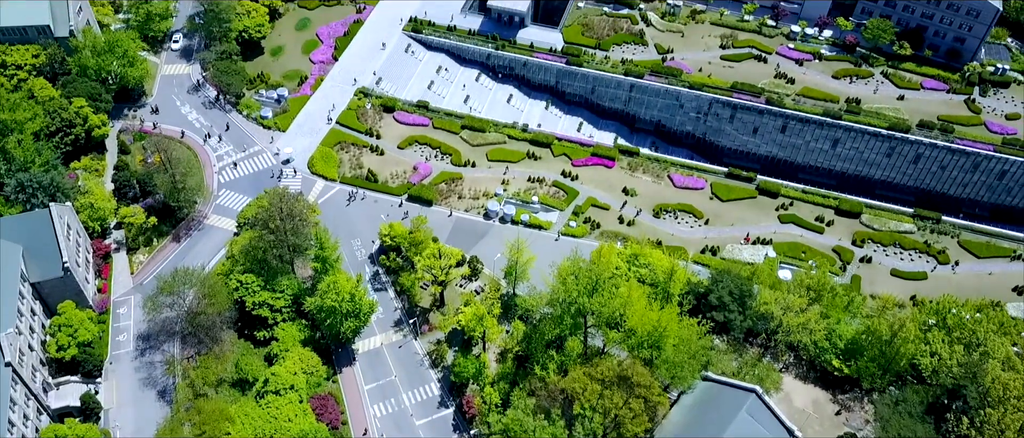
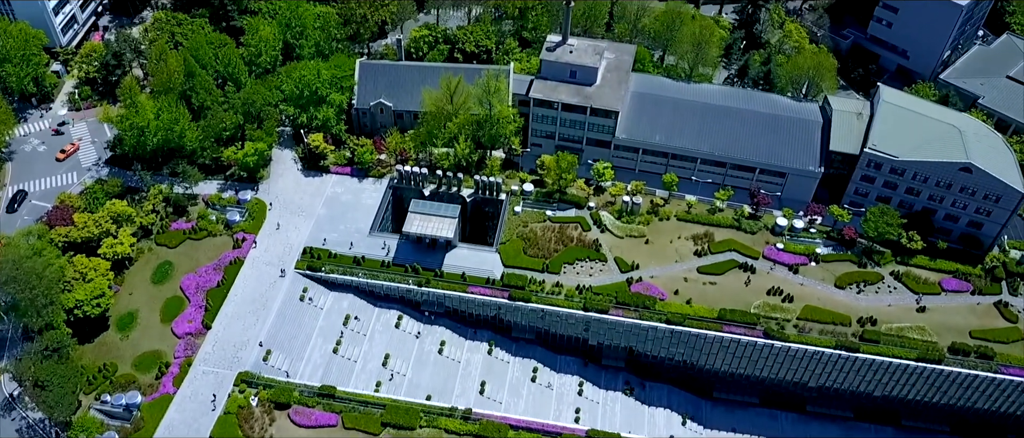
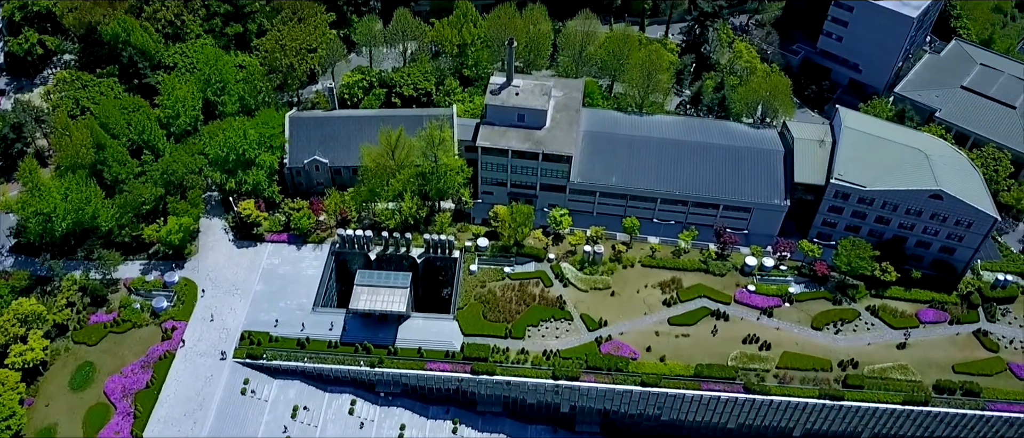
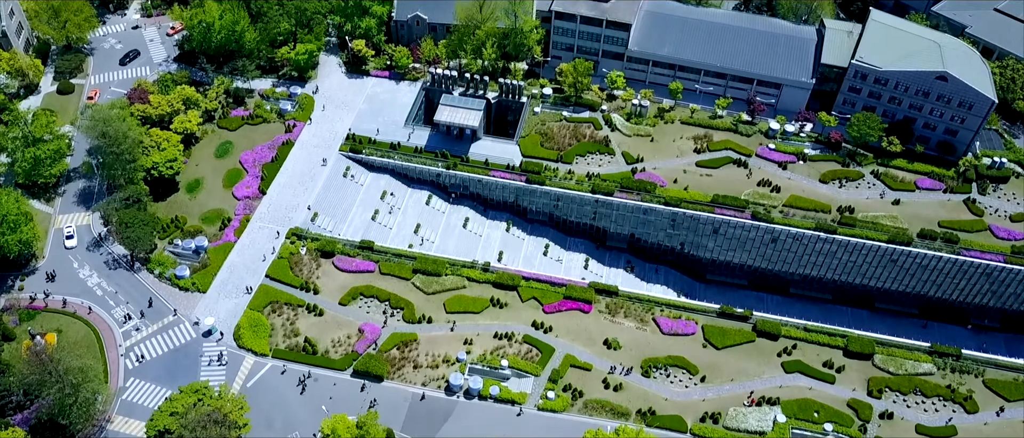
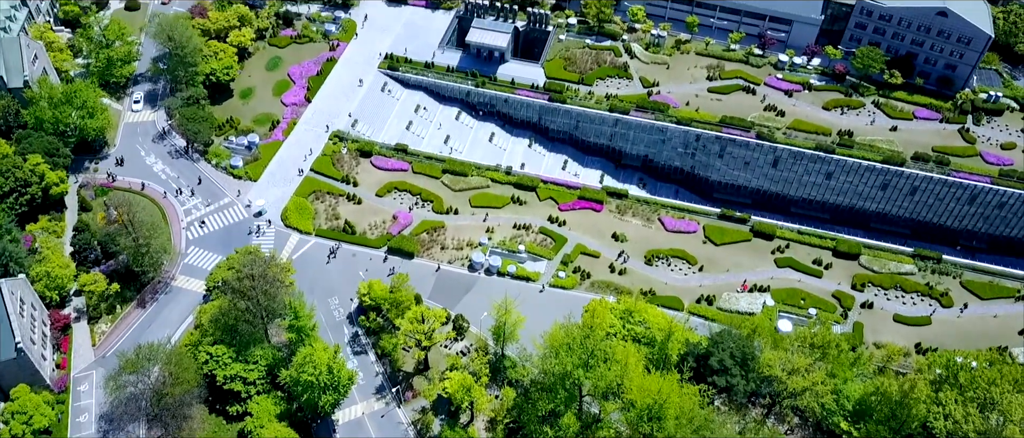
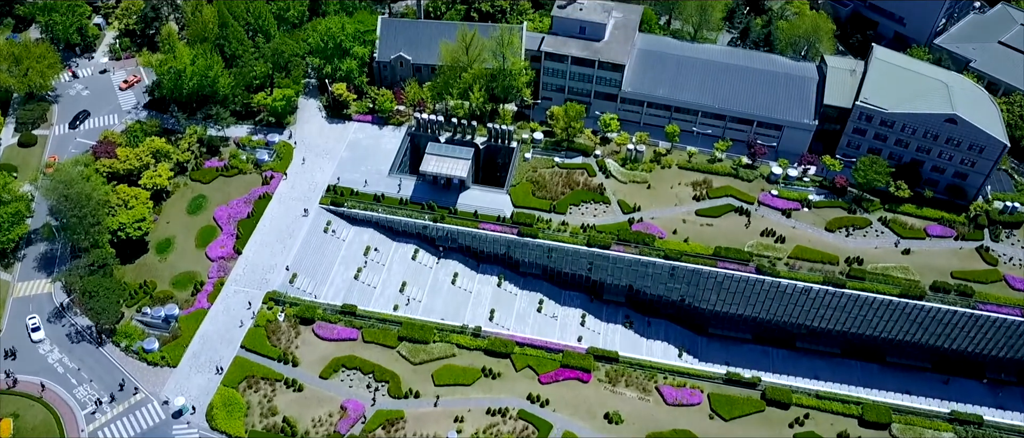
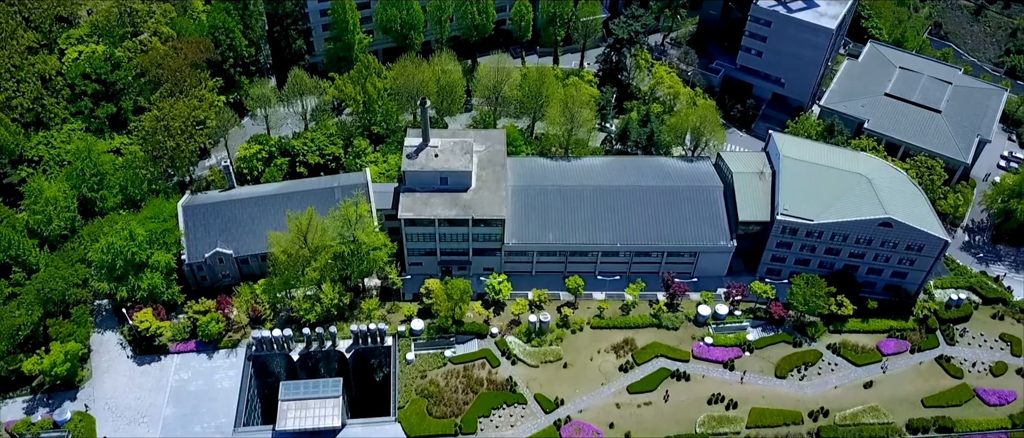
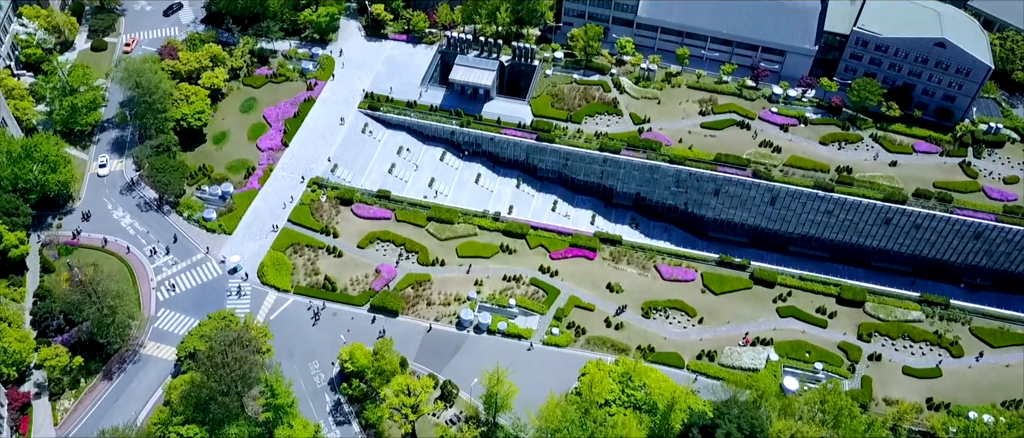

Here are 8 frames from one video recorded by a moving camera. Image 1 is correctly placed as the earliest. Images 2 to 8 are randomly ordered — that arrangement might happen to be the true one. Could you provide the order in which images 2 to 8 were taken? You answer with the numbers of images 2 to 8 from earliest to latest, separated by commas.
5, 8, 4, 6, 2, 3, 7
